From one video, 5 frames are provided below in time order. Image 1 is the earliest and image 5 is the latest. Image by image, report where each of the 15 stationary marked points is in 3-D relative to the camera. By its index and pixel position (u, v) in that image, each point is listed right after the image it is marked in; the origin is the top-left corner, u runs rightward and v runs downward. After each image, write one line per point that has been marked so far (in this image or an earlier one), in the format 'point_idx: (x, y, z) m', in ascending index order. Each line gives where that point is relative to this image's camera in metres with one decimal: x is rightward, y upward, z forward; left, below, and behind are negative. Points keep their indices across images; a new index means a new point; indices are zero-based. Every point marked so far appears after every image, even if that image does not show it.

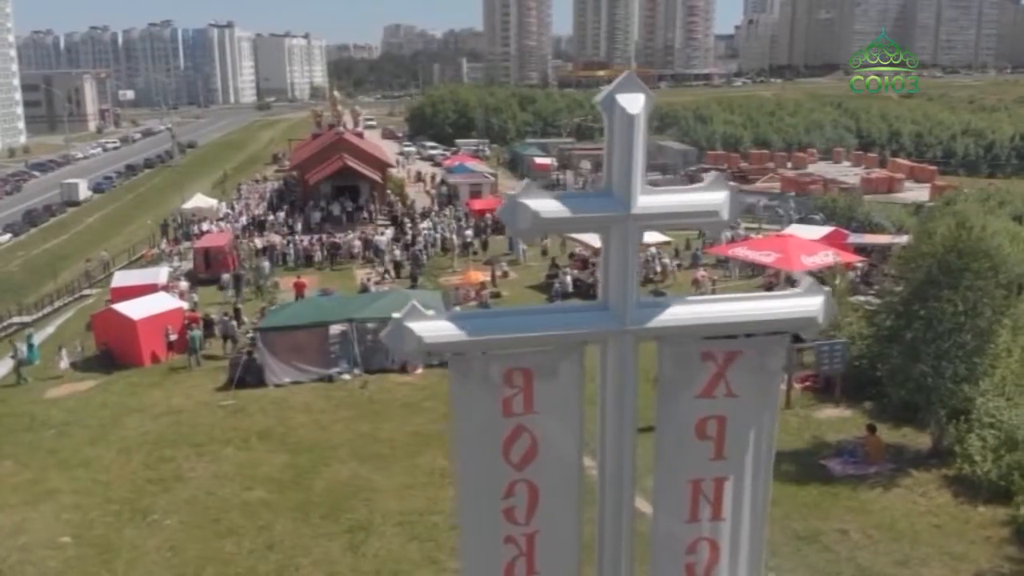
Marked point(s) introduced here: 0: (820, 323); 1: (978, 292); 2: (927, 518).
0: (+2.1, -0.2, +6.7) m
1: (+7.3, -0.1, +15.7) m
2: (+6.0, -3.4, +14.3) m
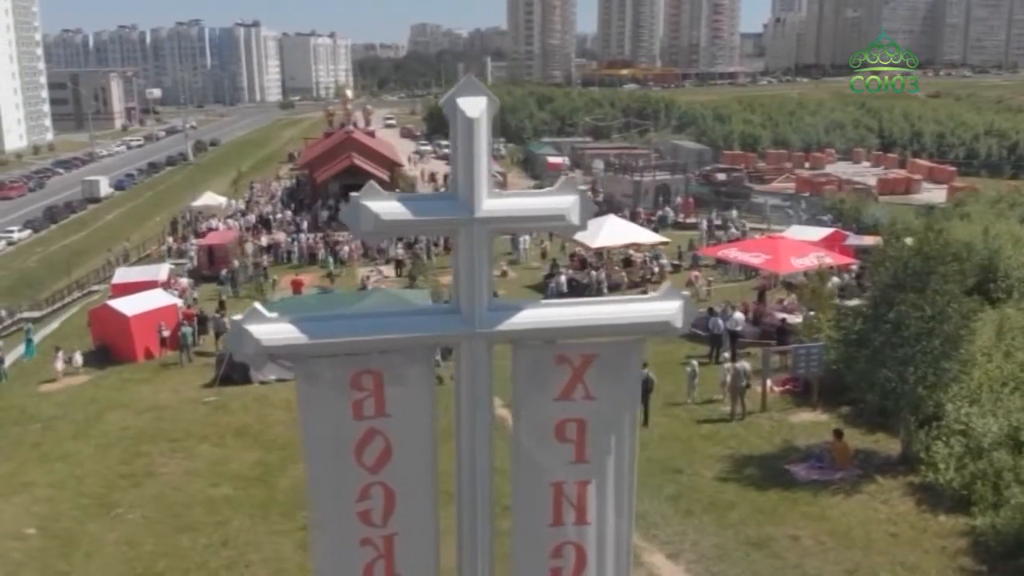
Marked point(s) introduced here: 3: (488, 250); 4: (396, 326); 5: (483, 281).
0: (+1.1, -0.3, +6.6) m
1: (+6.7, -0.2, +15.4) m
2: (+5.3, -3.4, +14.1) m
3: (-0.2, +0.2, +6.2) m
4: (-0.8, -0.2, +6.3) m
5: (-0.2, 0.0, +6.3) m
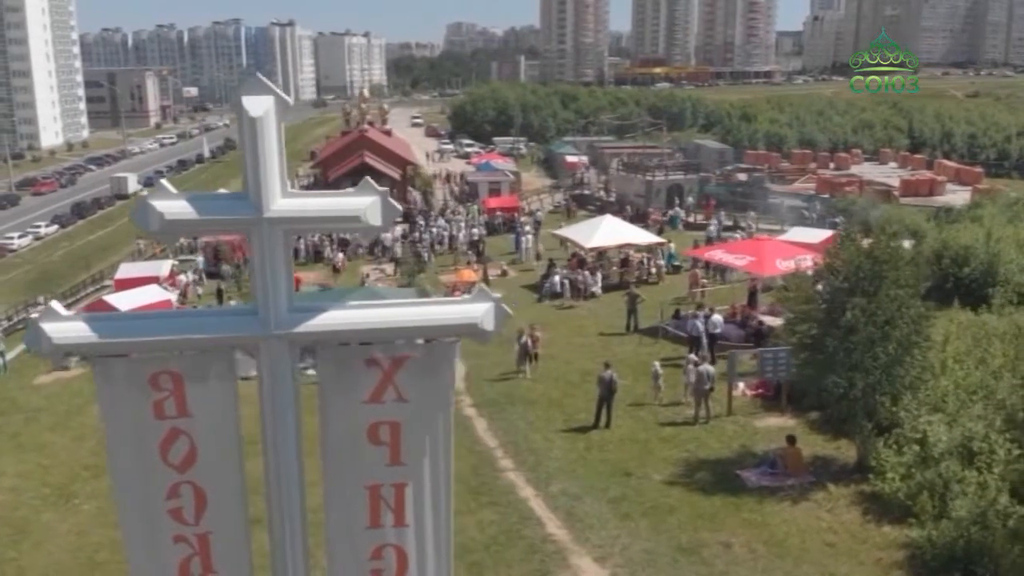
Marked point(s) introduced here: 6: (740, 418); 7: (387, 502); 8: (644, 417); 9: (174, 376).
0: (-0.2, -0.3, +6.5) m
1: (+5.8, -0.3, +15.1) m
2: (+4.4, -3.5, +13.8) m
3: (-1.5, +0.2, +6.2) m
4: (-2.1, -0.2, +6.3) m
5: (-1.5, 0.0, +6.3) m
6: (+4.3, -2.4, +18.4) m
7: (-0.9, -1.5, +6.8) m
8: (+2.5, -2.4, +18.7) m
9: (-2.2, -0.6, +6.4) m
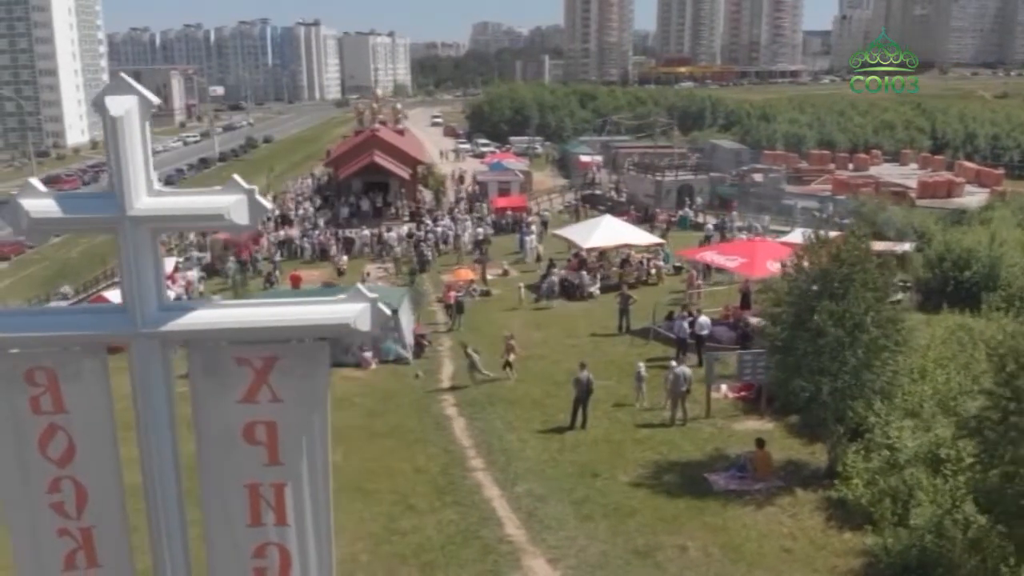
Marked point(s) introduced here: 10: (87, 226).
0: (-1.0, -0.3, +6.5) m
1: (+5.3, -0.3, +14.9) m
2: (+3.8, -3.5, +13.6) m
3: (-2.3, +0.2, +6.2) m
4: (-2.9, -0.2, +6.4) m
5: (-2.3, 0.0, +6.3) m
6: (+3.8, -2.5, +18.2) m
7: (-1.7, -1.5, +6.8) m
8: (+2.1, -2.5, +18.6) m
9: (-3.0, -0.5, +6.4) m
10: (-2.6, +0.4, +6.2) m
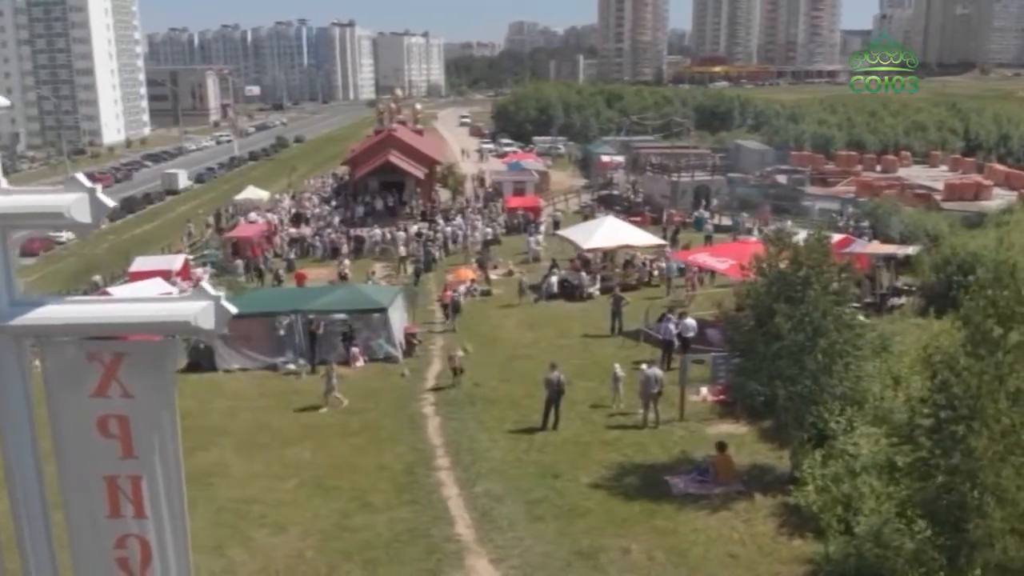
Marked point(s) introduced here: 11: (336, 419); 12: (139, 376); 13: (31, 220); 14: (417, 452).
0: (-2.1, -0.3, +6.6) m
1: (+4.6, -0.4, +14.7) m
2: (+3.0, -3.5, +13.5) m
3: (-3.4, +0.3, +6.4) m
4: (-4.0, -0.2, +6.6) m
5: (-3.4, +0.1, +6.5) m
6: (+3.3, -2.5, +18.1) m
7: (-2.8, -1.4, +6.9) m
8: (+1.6, -2.5, +18.5) m
9: (-4.1, -0.5, +6.6) m
10: (-3.7, +0.4, +6.3) m
11: (-3.5, -2.6, +19.3) m
12: (-2.5, -0.6, +6.7) m
13: (-3.1, +0.4, +6.3) m
14: (-1.7, -2.9, +17.3) m
